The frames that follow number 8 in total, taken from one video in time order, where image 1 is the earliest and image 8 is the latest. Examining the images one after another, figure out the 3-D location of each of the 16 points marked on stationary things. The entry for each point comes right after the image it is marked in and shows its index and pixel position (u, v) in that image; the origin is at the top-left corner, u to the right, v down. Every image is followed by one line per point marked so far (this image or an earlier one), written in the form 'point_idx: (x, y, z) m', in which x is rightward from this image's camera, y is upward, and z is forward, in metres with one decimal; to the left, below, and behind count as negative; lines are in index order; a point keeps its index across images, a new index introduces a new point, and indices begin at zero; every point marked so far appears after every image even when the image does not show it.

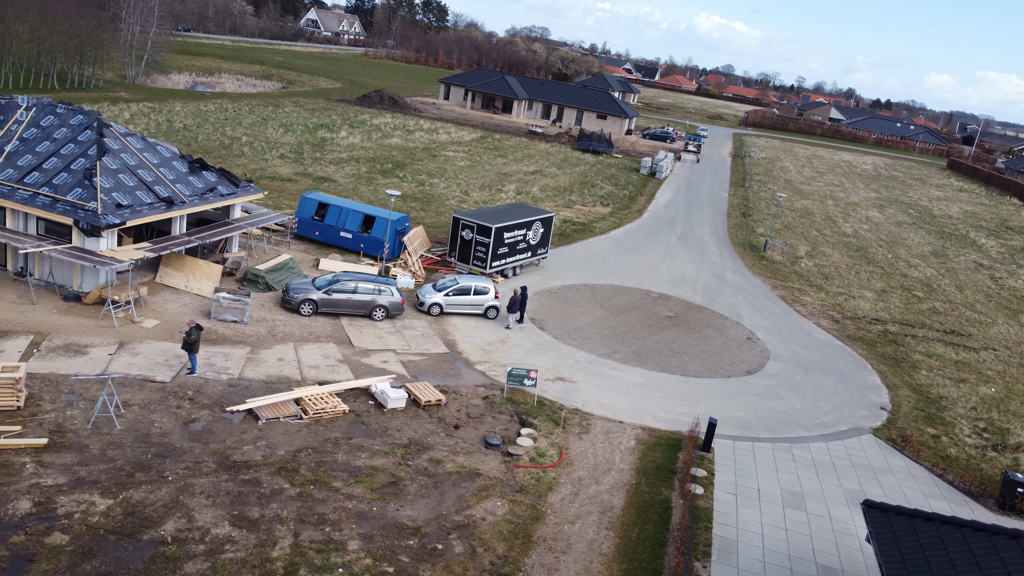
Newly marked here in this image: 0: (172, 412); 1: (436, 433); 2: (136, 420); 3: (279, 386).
0: (-7.1, -2.6, +17.2) m
1: (-1.7, -3.3, +18.6) m
2: (-7.6, -2.7, +16.6) m
3: (-5.4, -2.3, +19.3) m
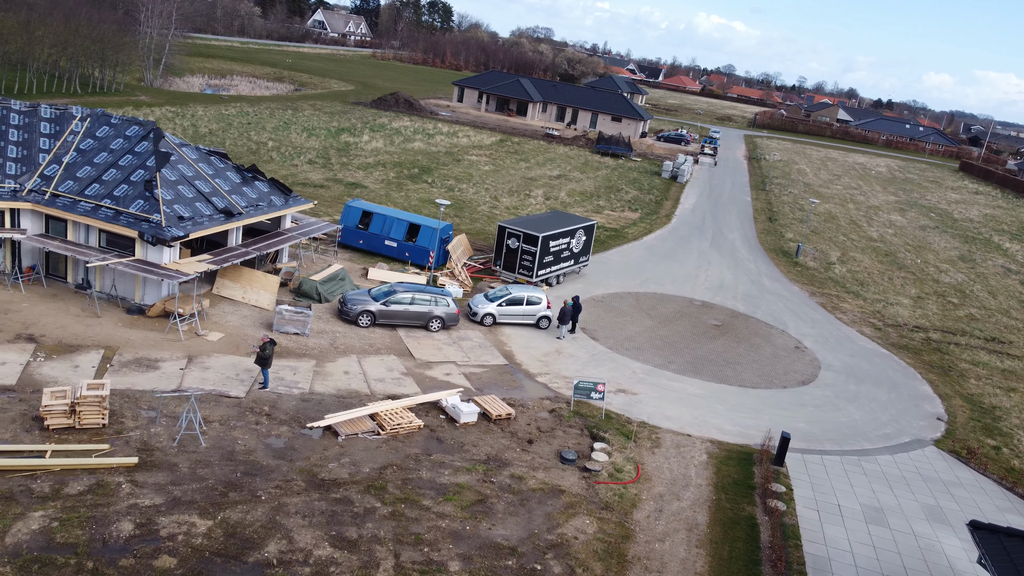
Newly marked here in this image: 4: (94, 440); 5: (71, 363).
0: (-5.4, -2.9, +17.1) m
1: (0.0, -3.6, +18.5) m
2: (-5.9, -3.0, +16.5) m
3: (-3.7, -2.7, +19.3) m
4: (-7.9, -2.9, +15.7) m
5: (-9.8, -1.7, +18.4) m
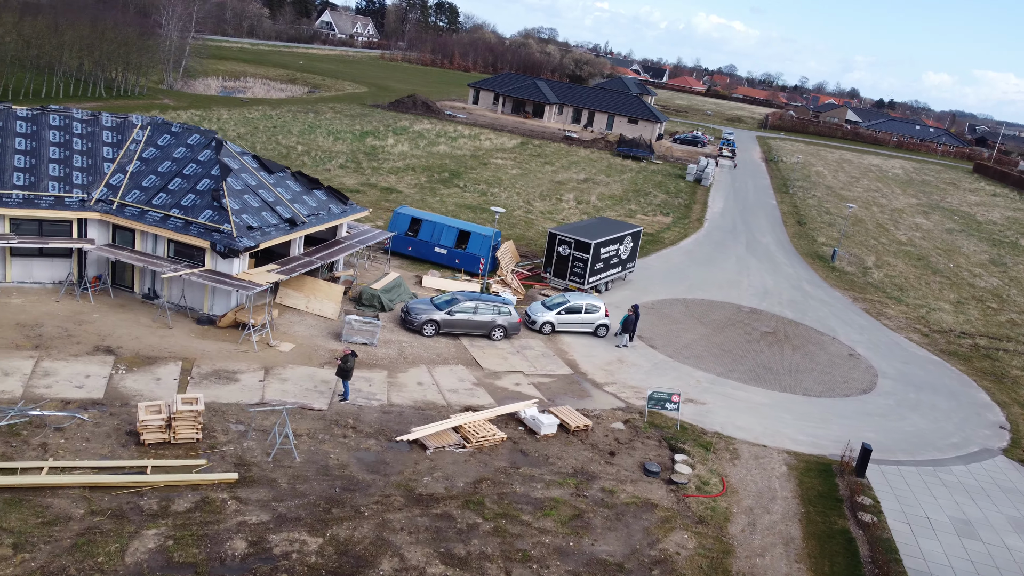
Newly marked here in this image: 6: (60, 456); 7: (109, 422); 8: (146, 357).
0: (-3.5, -3.2, +17.0) m
1: (+1.9, -3.8, +18.4) m
2: (-4.0, -3.3, +16.4) m
3: (-1.9, -2.9, +19.2) m
4: (-6.1, -3.2, +15.6) m
5: (-8.0, -2.0, +18.3) m
6: (-8.1, -3.0, +14.8) m
7: (-7.9, -2.6, +16.1) m
8: (-8.5, -1.6, +19.1) m
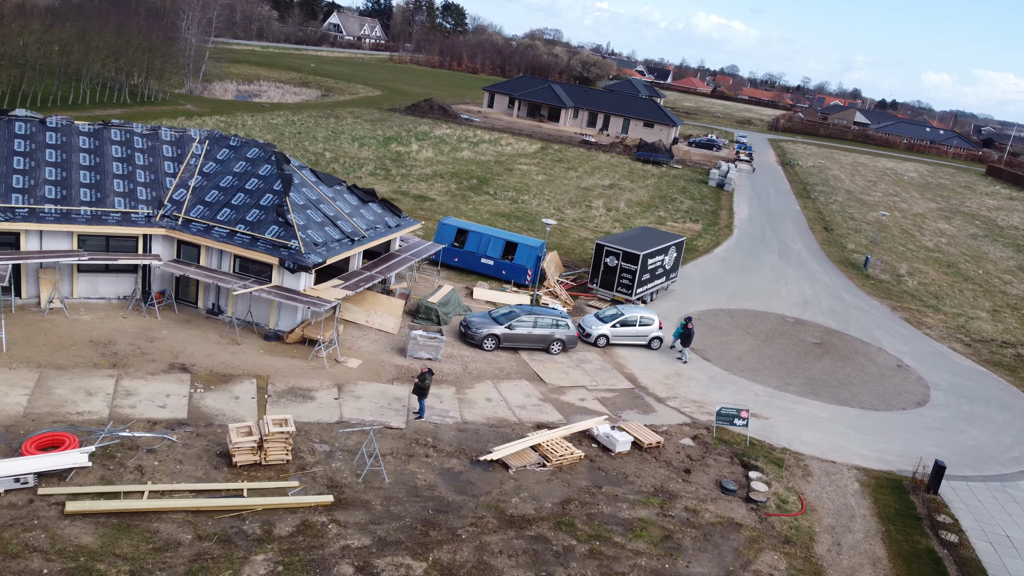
0: (-1.8, -3.6, +17.0) m
1: (+3.6, -4.3, +18.4) m
2: (-2.3, -3.7, +16.4) m
3: (-0.1, -3.3, +19.2) m
4: (-4.3, -3.6, +15.6) m
5: (-6.2, -2.4, +18.3) m
6: (-6.4, -3.4, +14.8) m
7: (-6.1, -3.0, +16.2) m
8: (-6.8, -2.0, +19.1) m
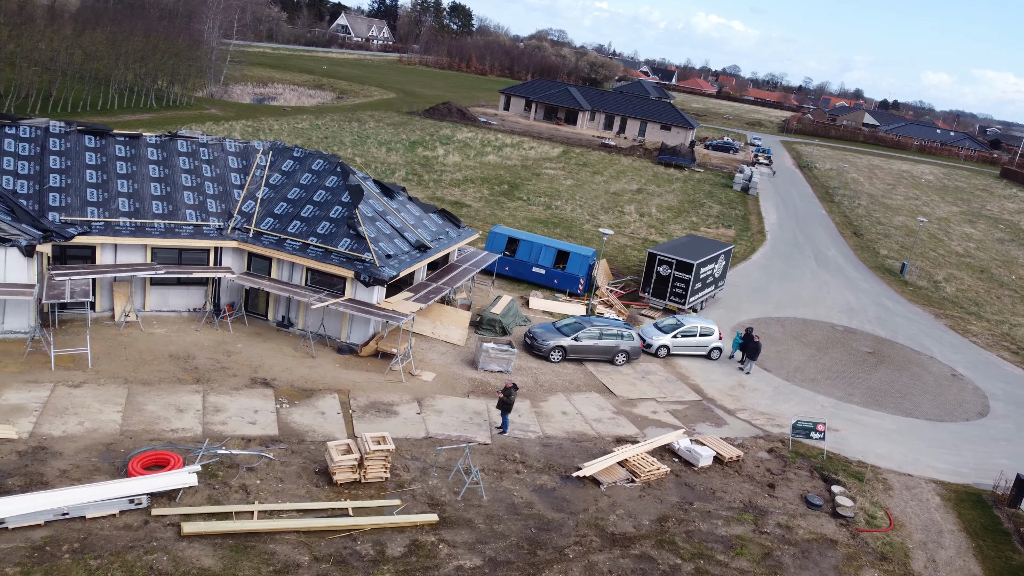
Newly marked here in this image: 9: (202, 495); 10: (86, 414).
0: (+0.1, -3.9, +17.0) m
1: (+5.5, -4.6, +18.4) m
2: (-0.4, -4.0, +16.4) m
3: (+1.8, -3.7, +19.1) m
4: (-2.4, -3.9, +15.5) m
5: (-4.3, -2.7, +18.3) m
6: (-4.5, -3.8, +14.7) m
7: (-4.2, -3.4, +16.1) m
8: (-4.8, -2.3, +19.1) m
9: (-5.4, -3.6, +14.5) m
10: (-8.4, -2.5, +16.3) m
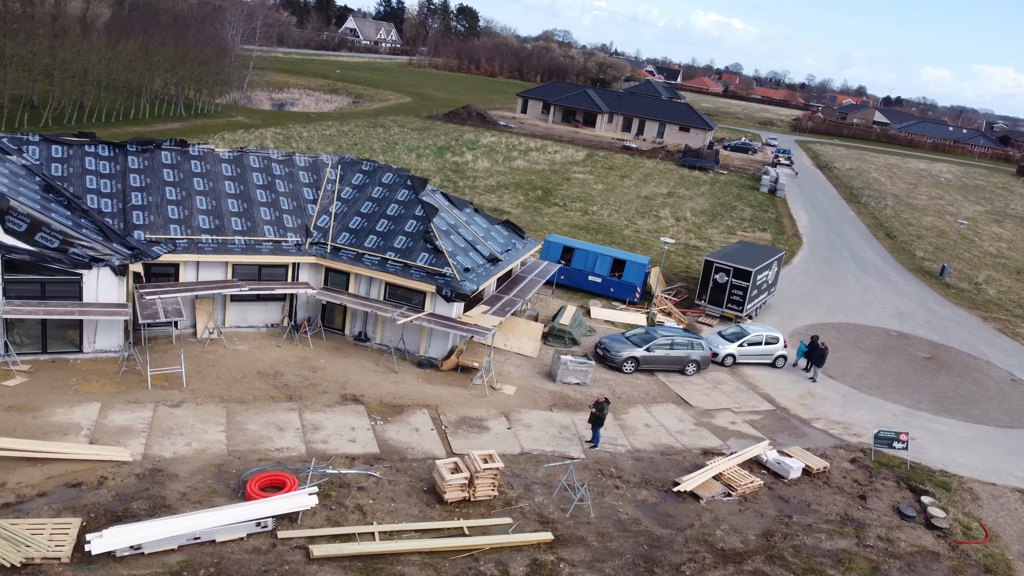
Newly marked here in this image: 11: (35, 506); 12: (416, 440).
0: (+2.2, -4.3, +17.0) m
1: (+7.6, -4.9, +18.4) m
2: (+1.7, -4.3, +16.4) m
3: (+3.9, -4.0, +19.2) m
4: (-0.3, -4.3, +15.6) m
5: (-2.2, -3.1, +18.3) m
6: (-2.4, -4.1, +14.8) m
7: (-2.1, -3.8, +16.2) m
8: (-2.8, -2.7, +19.1) m
9: (-3.4, -4.0, +14.6) m
10: (-6.4, -2.9, +16.4) m
11: (-7.8, -3.6, +13.5) m
12: (-2.1, -3.3, +17.8) m
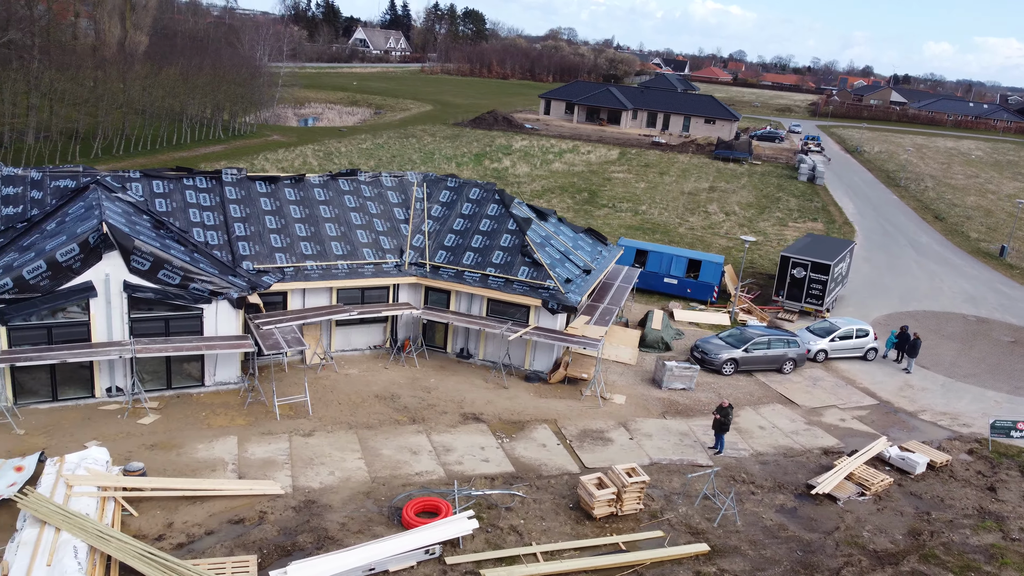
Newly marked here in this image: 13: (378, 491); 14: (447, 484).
0: (+5.0, -4.4, +17.0) m
1: (+10.5, -4.7, +18.3) m
2: (+4.6, -4.5, +16.4) m
3: (+6.7, -4.0, +19.1) m
4: (+2.5, -4.5, +15.6) m
5: (+0.6, -3.4, +18.3) m
6: (+0.4, -4.5, +14.8) m
7: (+0.7, -4.1, +16.2) m
8: (0.0, -3.1, +19.1) m
9: (-0.6, -4.4, +14.6) m
10: (-3.6, -3.5, +16.4) m
11: (-5.0, -4.2, +13.6) m
12: (+0.7, -3.6, +17.8) m
13: (-2.6, -3.9, +15.7) m
14: (-1.3, -3.8, +16.2) m
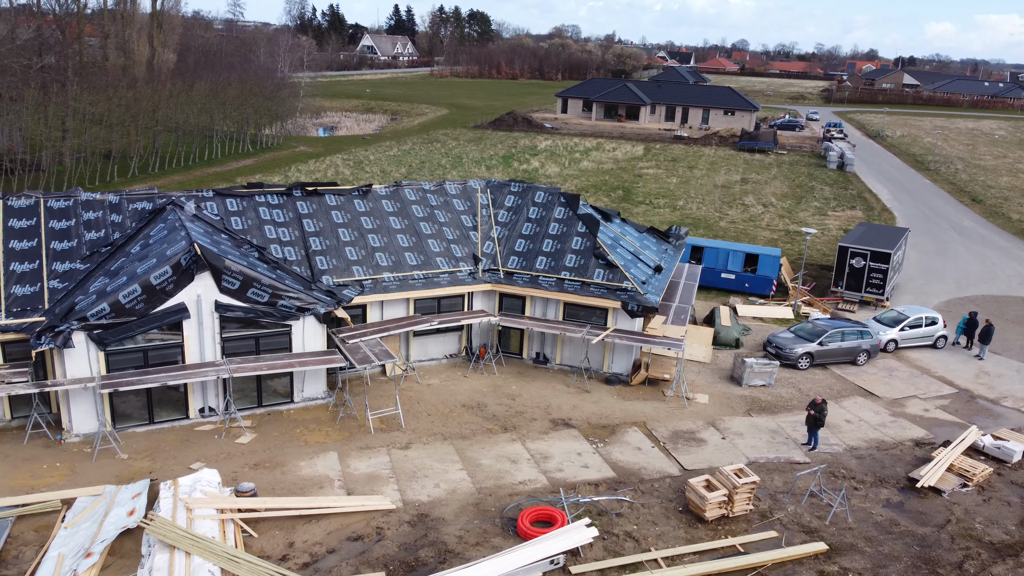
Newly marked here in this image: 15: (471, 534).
0: (+7.1, -4.2, +16.8) m
1: (+12.6, -4.3, +18.1) m
2: (+6.7, -4.4, +16.2) m
3: (+8.8, -3.8, +18.9) m
4: (+4.6, -4.5, +15.4) m
5: (+2.6, -3.5, +18.2) m
6: (+2.5, -4.6, +14.7) m
7: (+2.7, -4.2, +16.1) m
8: (+2.1, -3.2, +19.0) m
9: (+1.5, -4.6, +14.5) m
10: (-1.5, -3.7, +16.4) m
11: (-3.0, -4.5, +13.6) m
12: (+2.8, -3.7, +17.7) m
13: (-0.5, -4.1, +15.7) m
14: (+0.8, -4.0, +16.1) m
15: (-0.7, -4.4, +14.6) m
